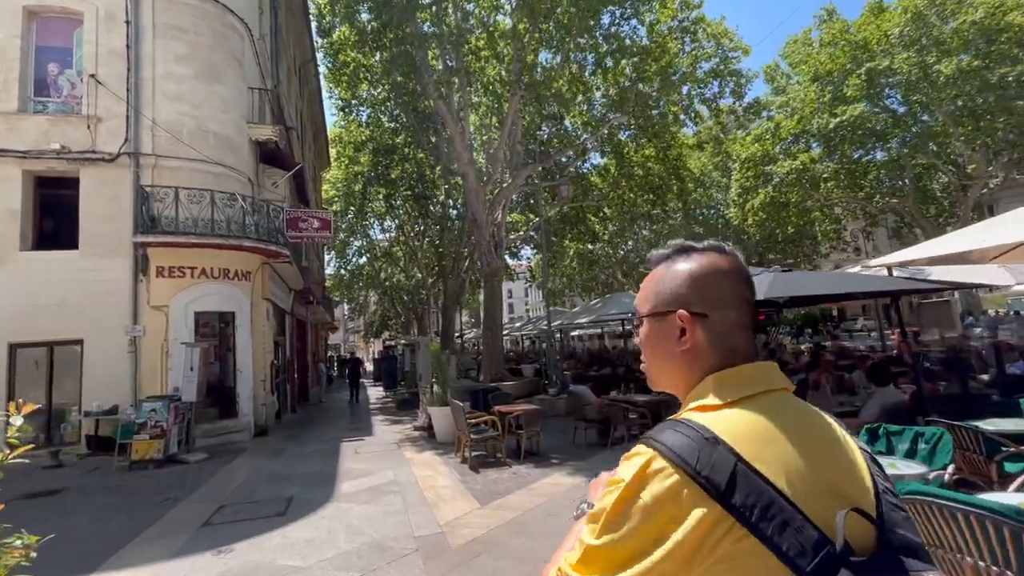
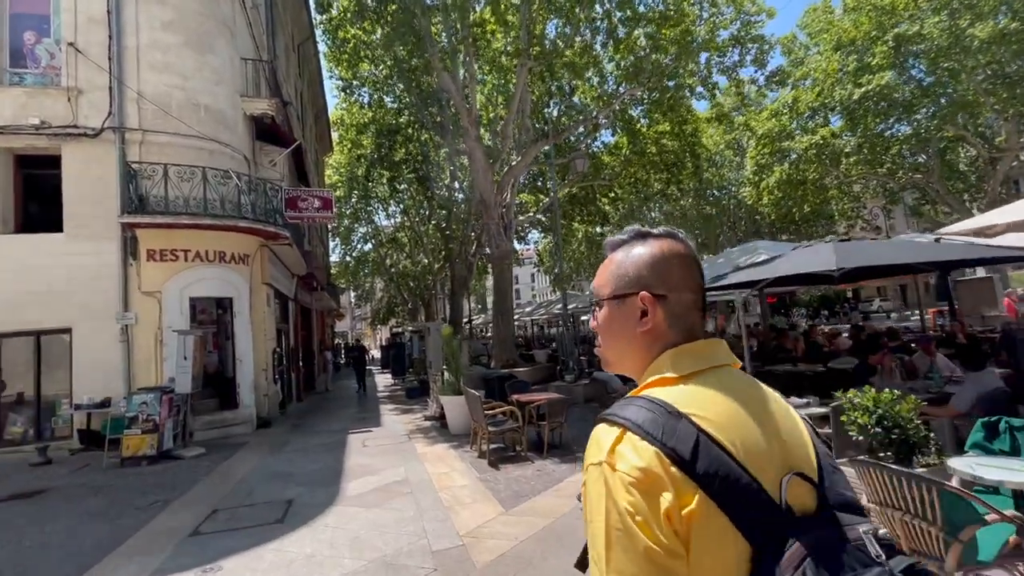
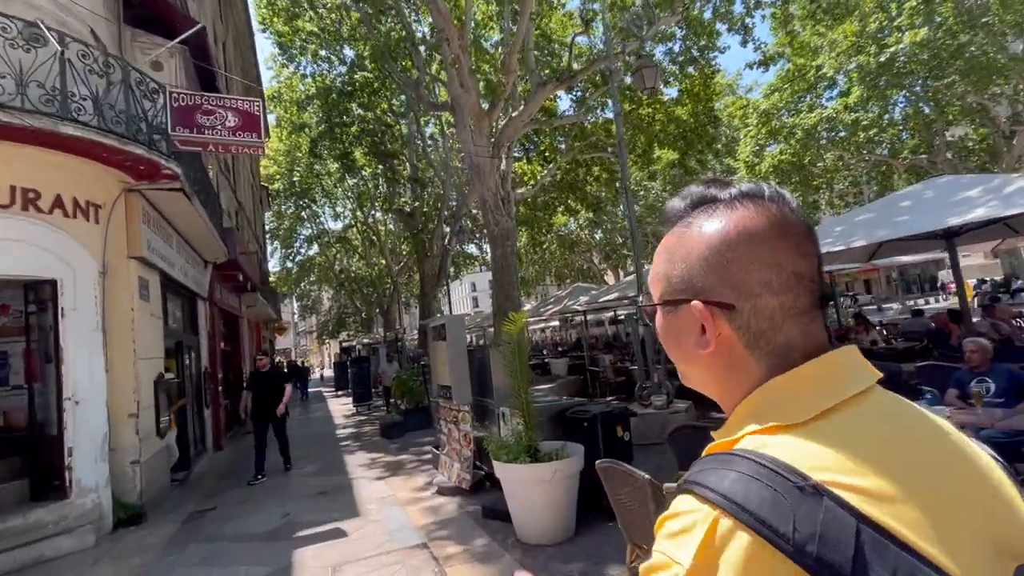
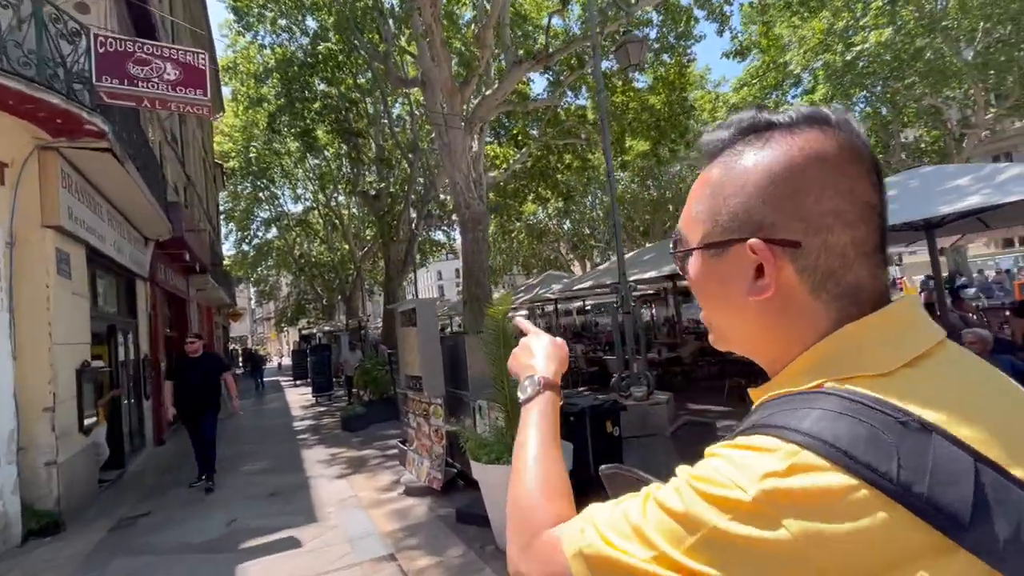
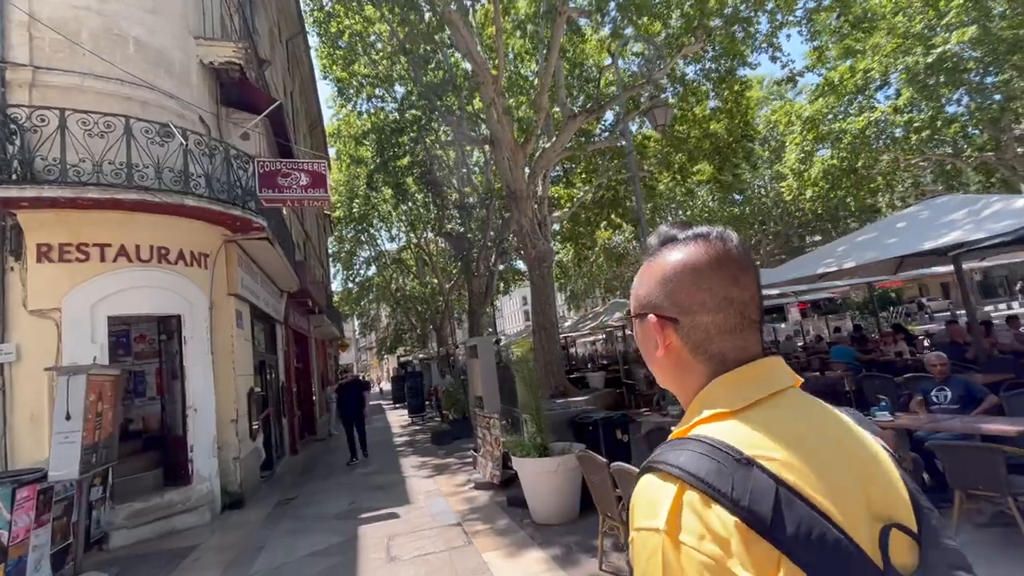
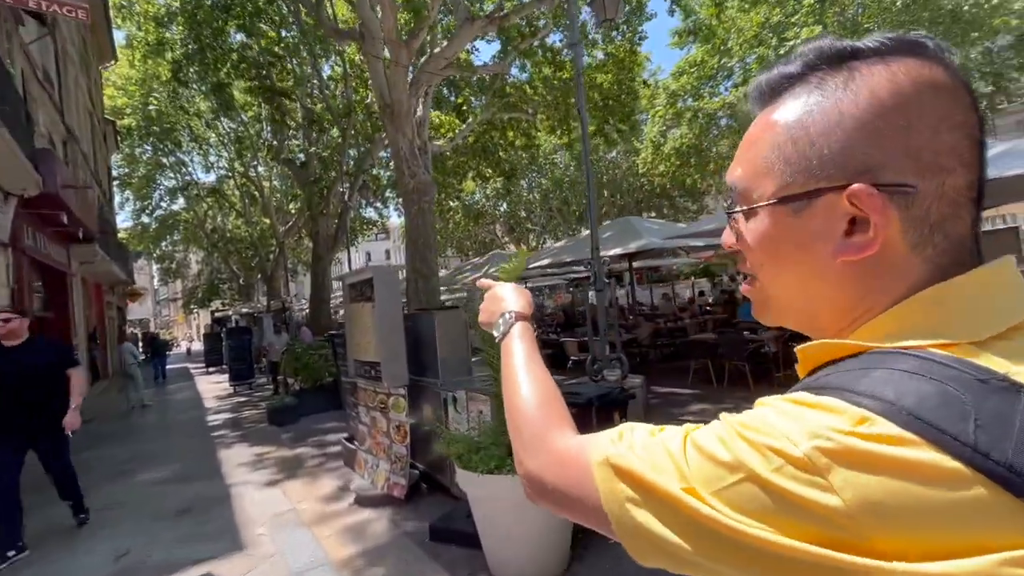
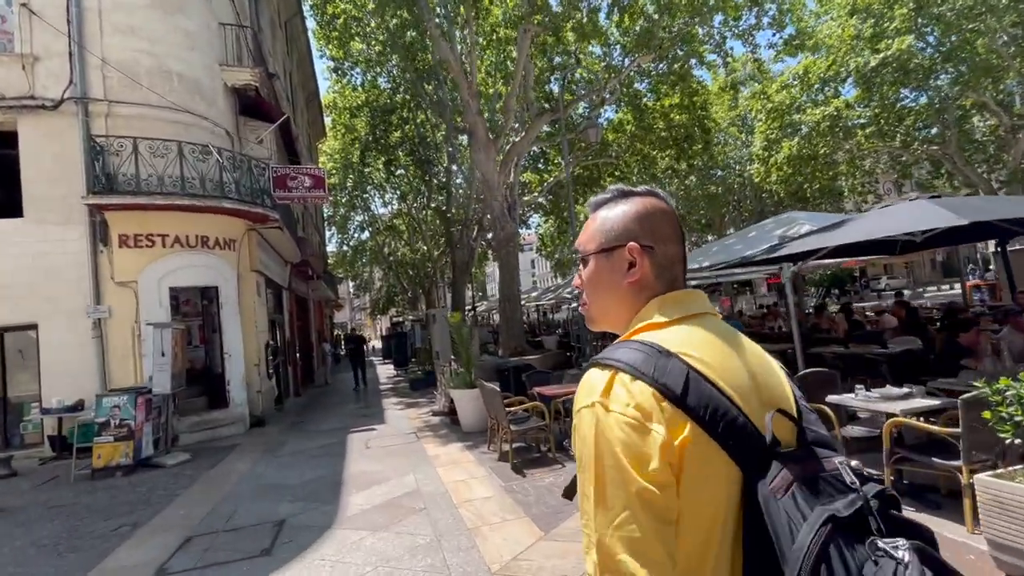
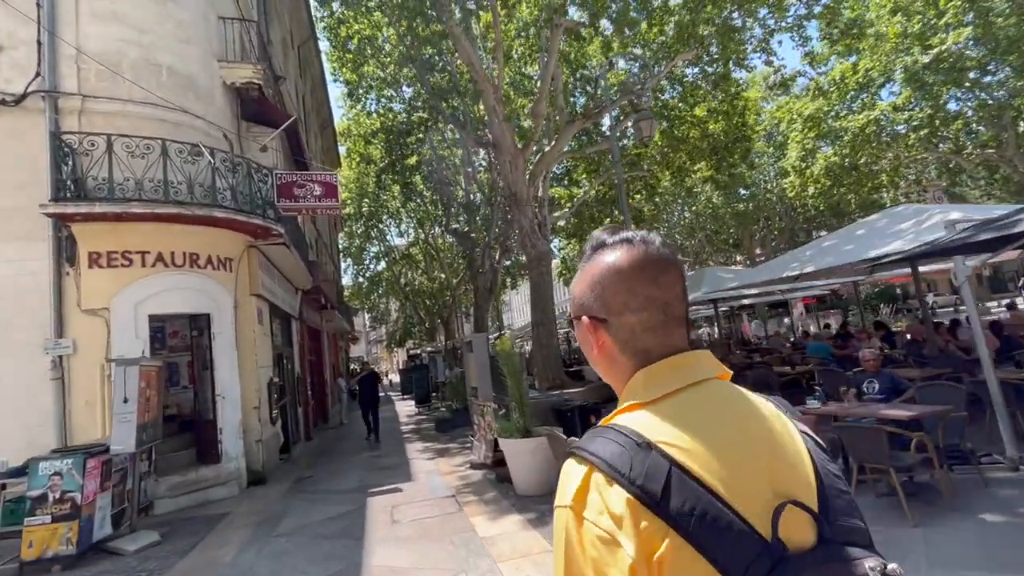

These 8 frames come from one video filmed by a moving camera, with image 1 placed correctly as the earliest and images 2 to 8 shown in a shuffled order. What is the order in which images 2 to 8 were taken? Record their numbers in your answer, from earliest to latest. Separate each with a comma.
2, 7, 8, 5, 3, 4, 6
